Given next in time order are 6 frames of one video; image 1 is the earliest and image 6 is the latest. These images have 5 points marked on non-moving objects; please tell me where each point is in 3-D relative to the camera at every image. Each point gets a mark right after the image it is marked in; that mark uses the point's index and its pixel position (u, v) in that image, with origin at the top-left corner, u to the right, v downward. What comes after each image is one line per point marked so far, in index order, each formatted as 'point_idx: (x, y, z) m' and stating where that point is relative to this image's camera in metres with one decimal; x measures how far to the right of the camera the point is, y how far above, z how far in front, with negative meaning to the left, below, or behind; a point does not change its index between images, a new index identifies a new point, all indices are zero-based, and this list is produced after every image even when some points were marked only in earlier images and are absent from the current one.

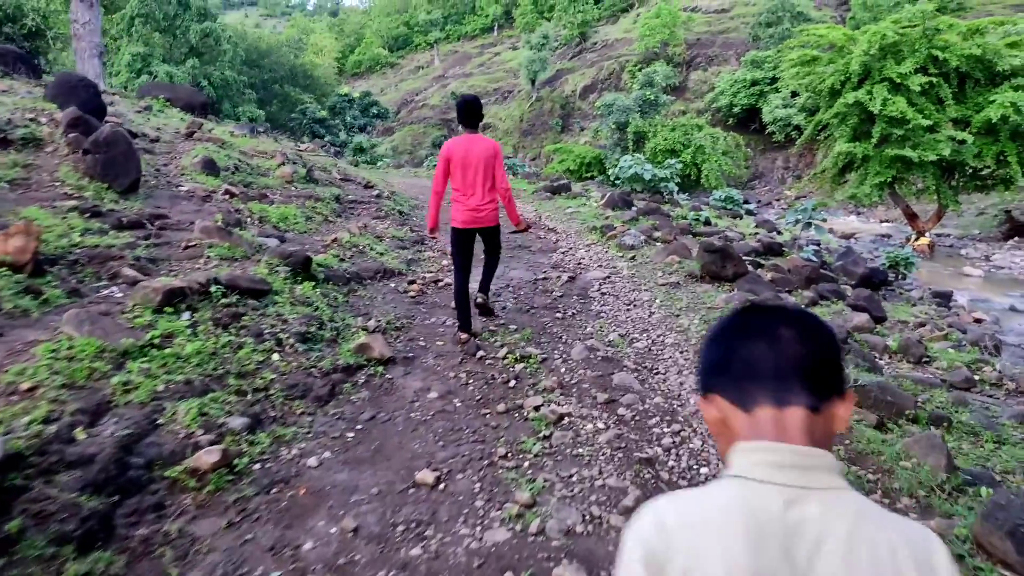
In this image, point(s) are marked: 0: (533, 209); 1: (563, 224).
0: (+0.3, +1.1, +10.4) m
1: (+0.6, +0.8, +9.1) m
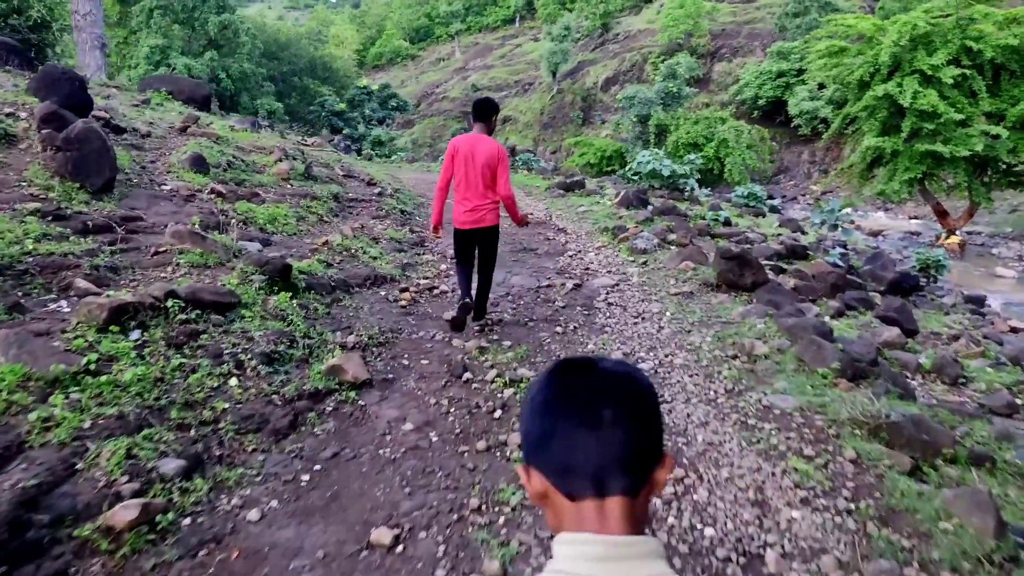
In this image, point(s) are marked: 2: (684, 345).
0: (+0.4, +1.1, +10.0) m
1: (+0.7, +0.7, +8.7) m
2: (+1.0, -0.3, +4.4) m
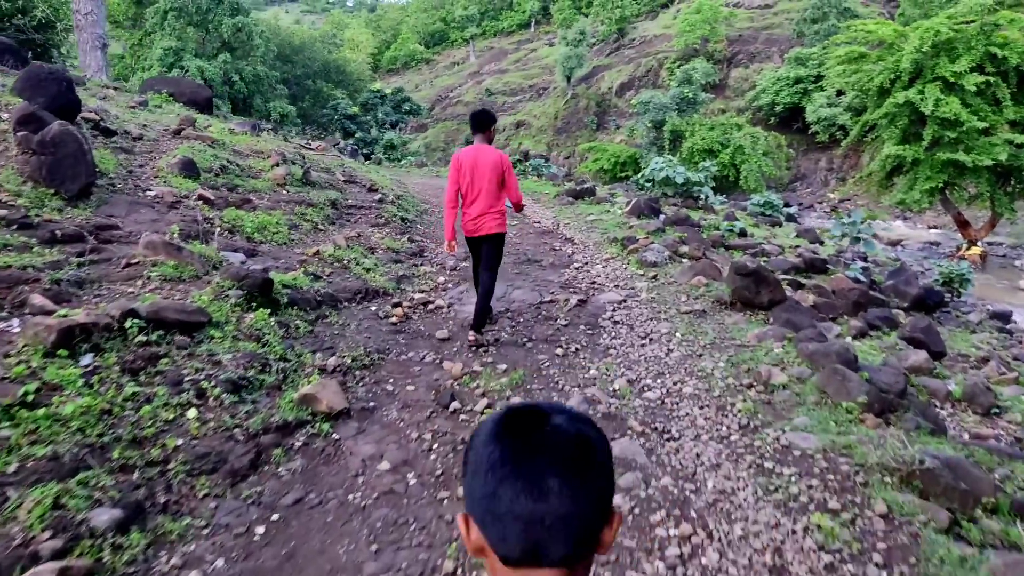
0: (+0.5, +0.9, +9.7) m
1: (+0.8, +0.6, +8.4) m
2: (+1.0, -0.4, +4.0) m
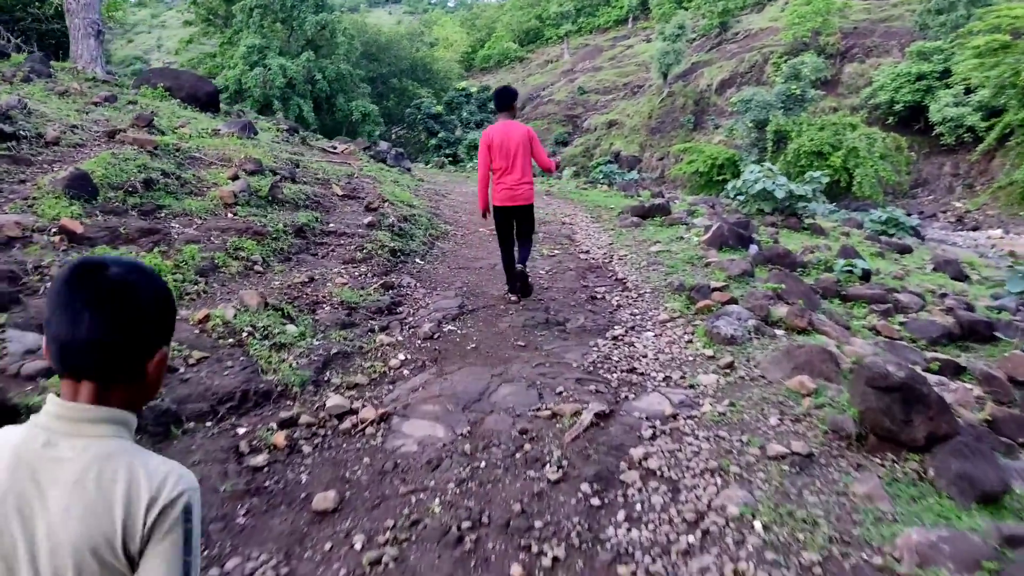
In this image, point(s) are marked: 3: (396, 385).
0: (+1.0, +0.5, +7.5) m
1: (+1.0, +0.1, +6.2) m
2: (+0.7, -0.9, +1.9) m
3: (-0.5, -0.5, +3.7) m
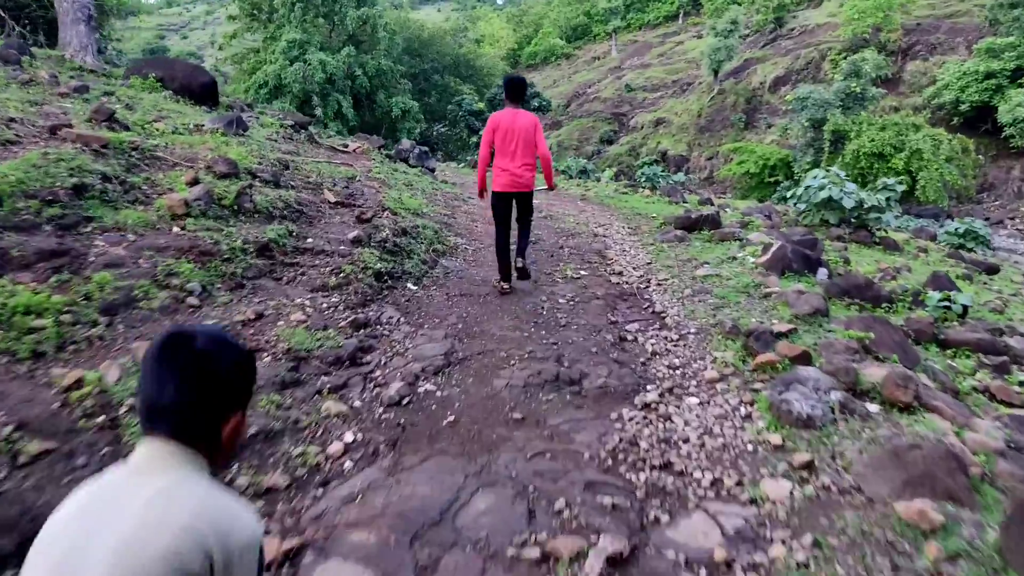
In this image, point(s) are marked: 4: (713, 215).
0: (+1.1, +0.2, +6.4) m
1: (+1.1, -0.1, +5.1) m
2: (+0.5, -1.1, +0.7) m
3: (-0.6, -0.7, +2.6) m
4: (+2.0, +0.7, +7.7) m
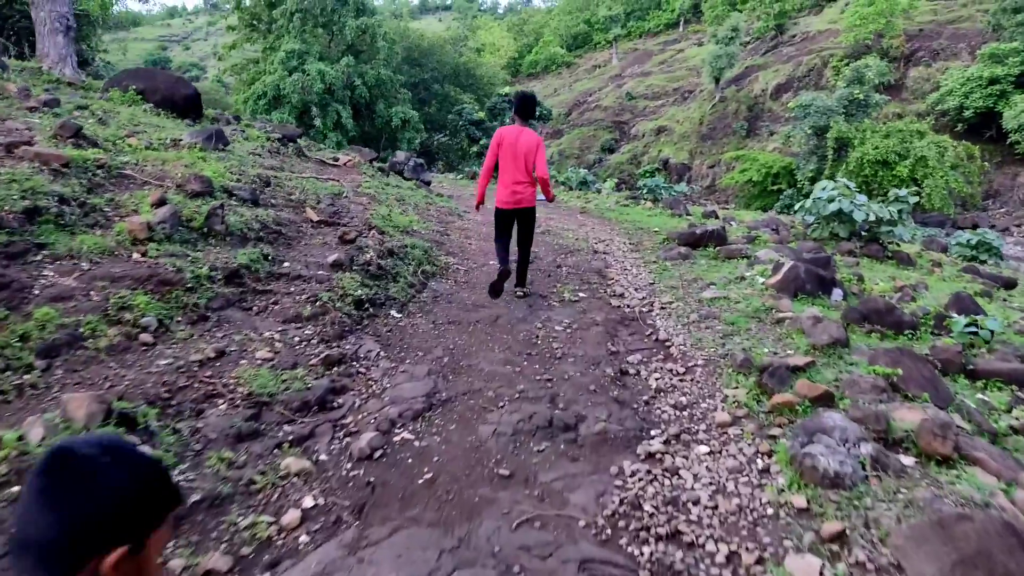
0: (+1.1, 0.0, +6.0) m
1: (+1.1, -0.3, +4.7) m
2: (+0.4, -1.3, +0.4) m
3: (-0.7, -0.8, +2.2) m
4: (+2.0, +0.6, +7.3) m
